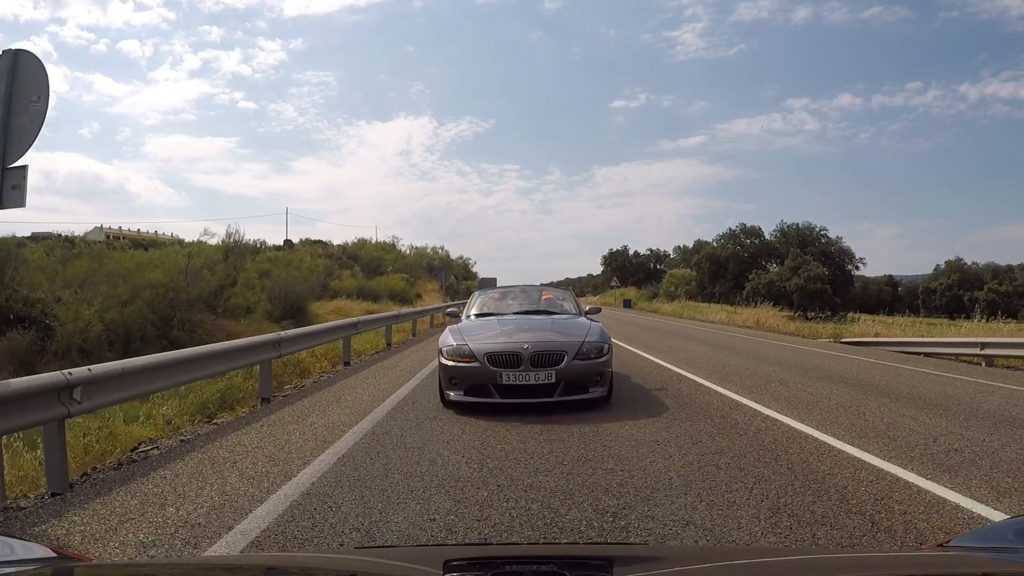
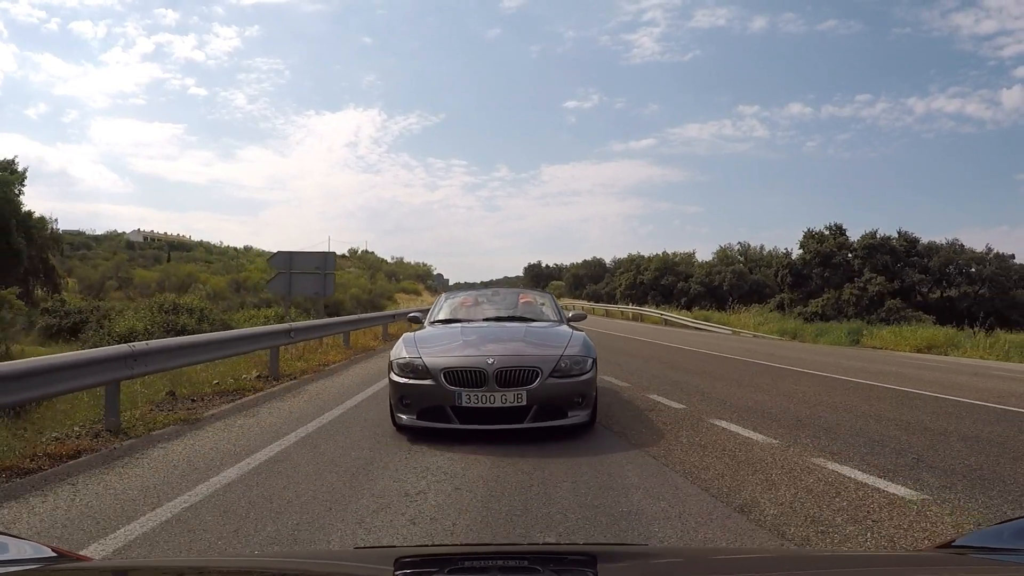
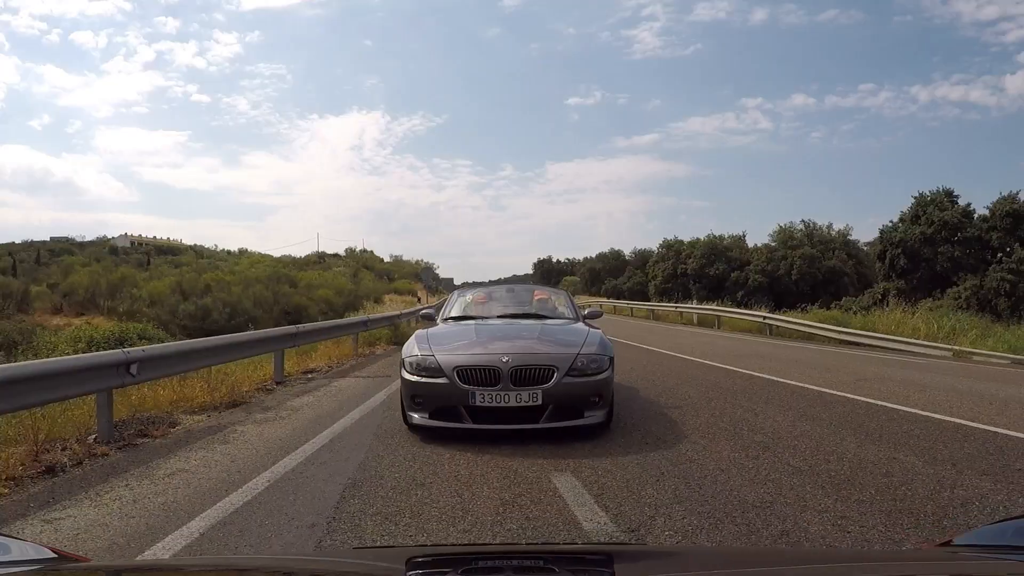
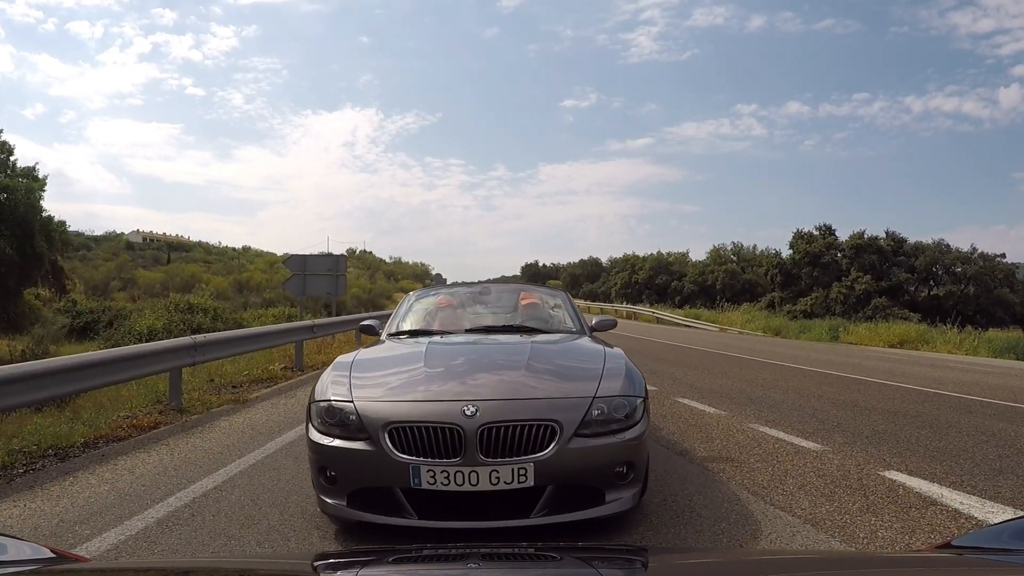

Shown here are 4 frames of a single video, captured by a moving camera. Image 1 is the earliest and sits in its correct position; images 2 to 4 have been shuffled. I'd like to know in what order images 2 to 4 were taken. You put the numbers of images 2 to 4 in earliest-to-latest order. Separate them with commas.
3, 2, 4
